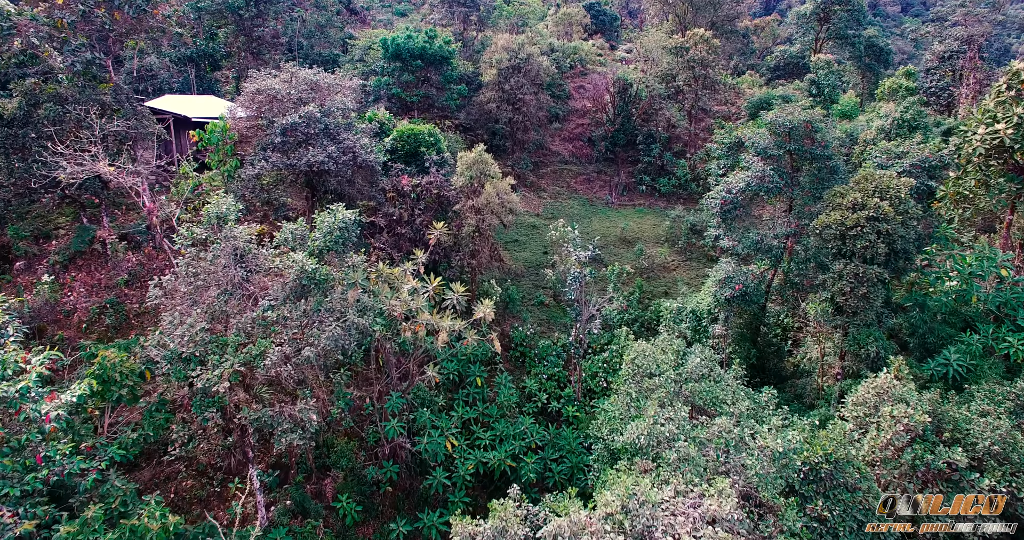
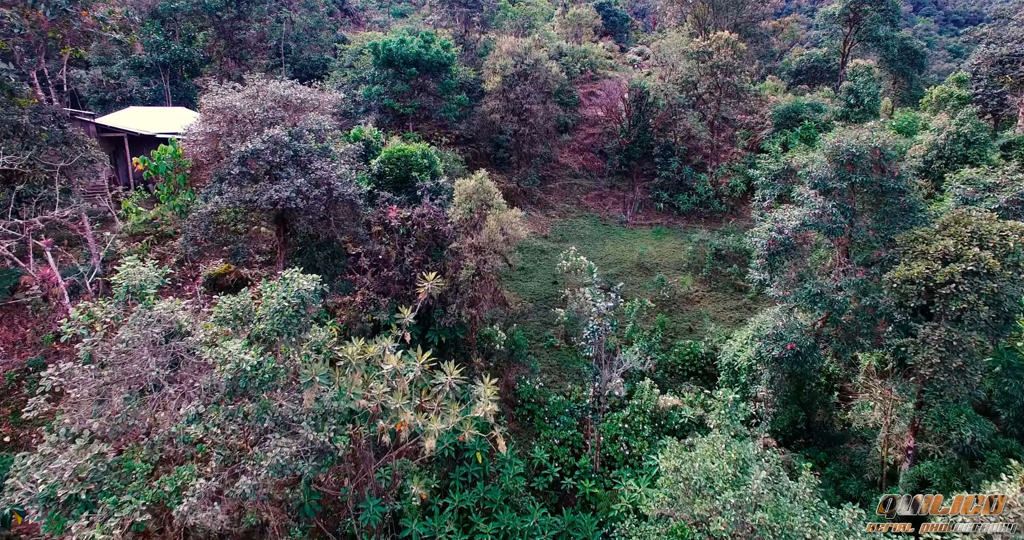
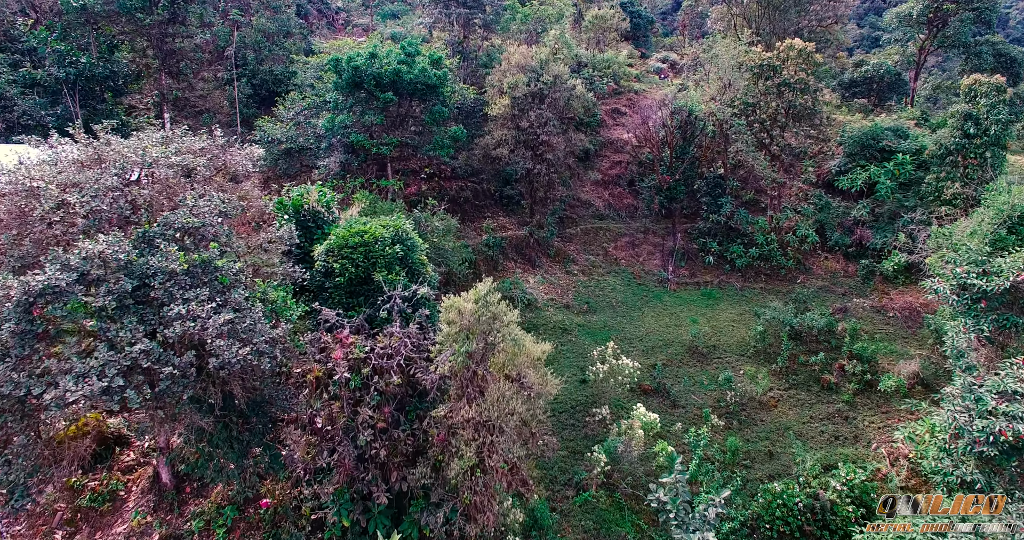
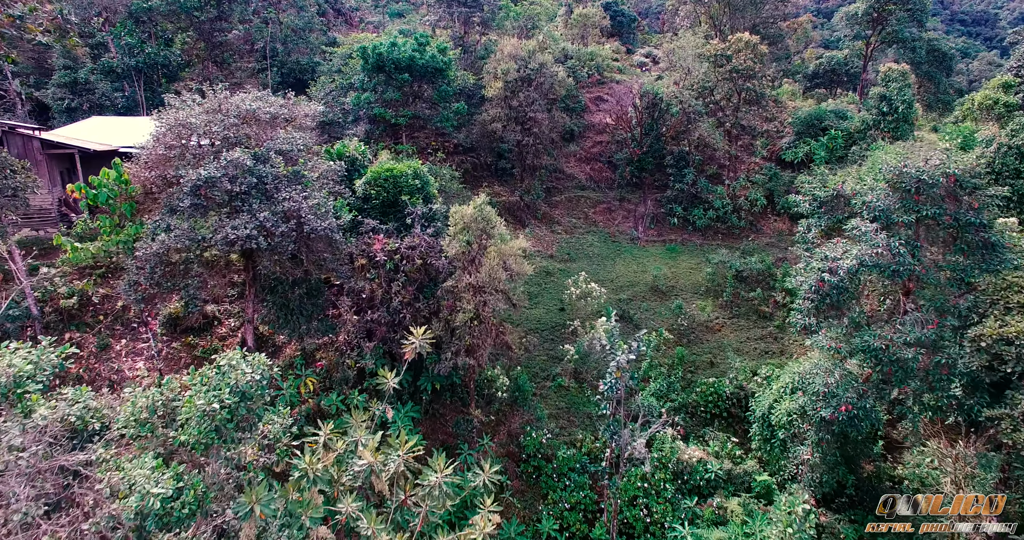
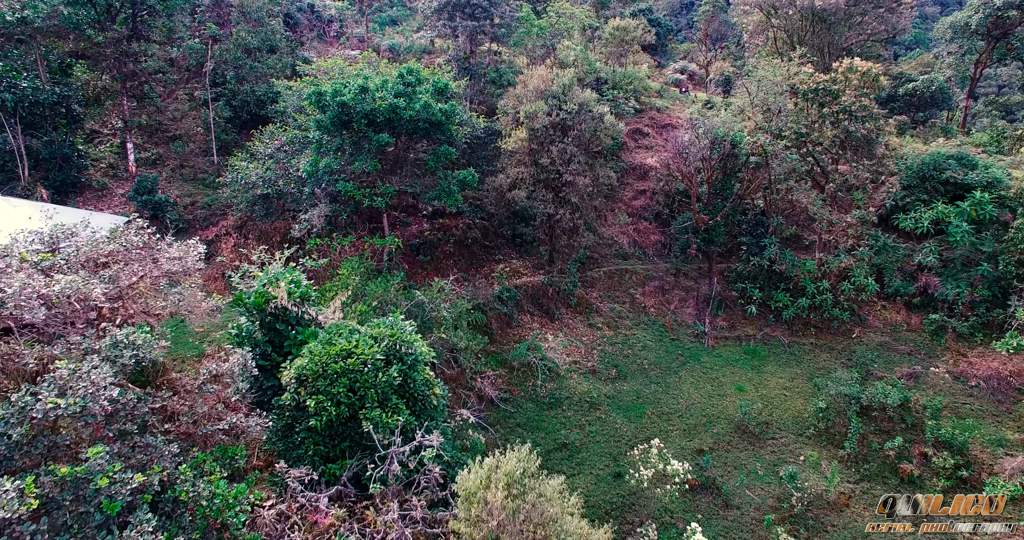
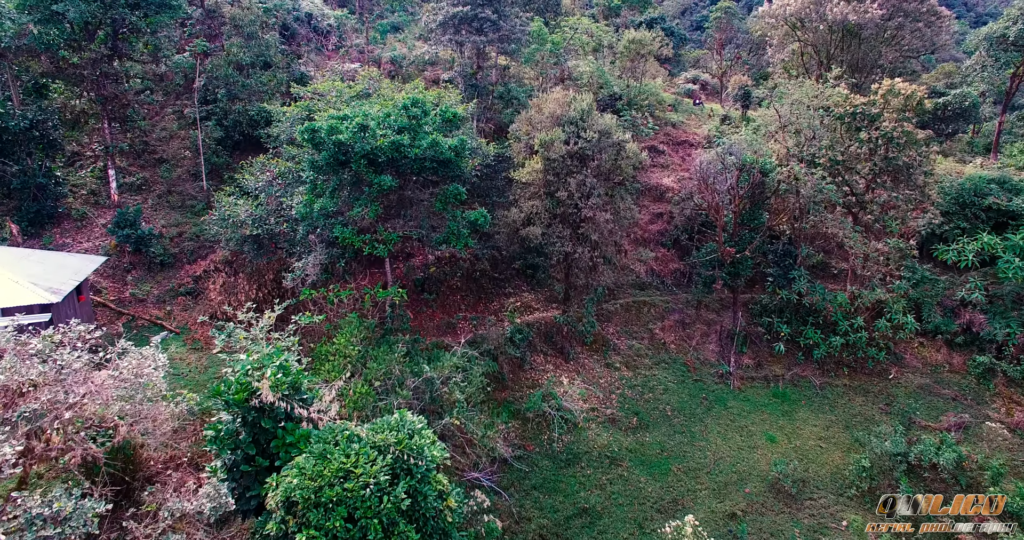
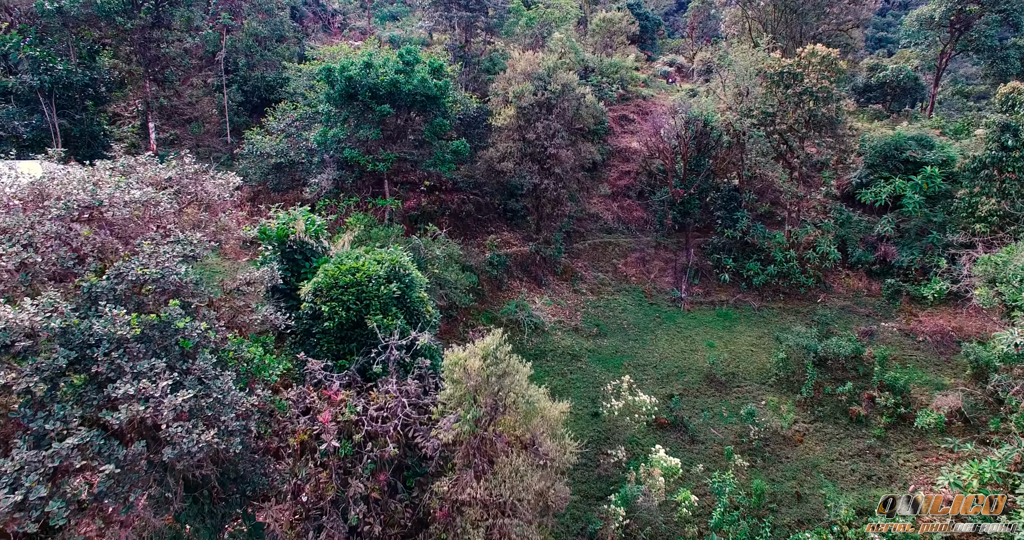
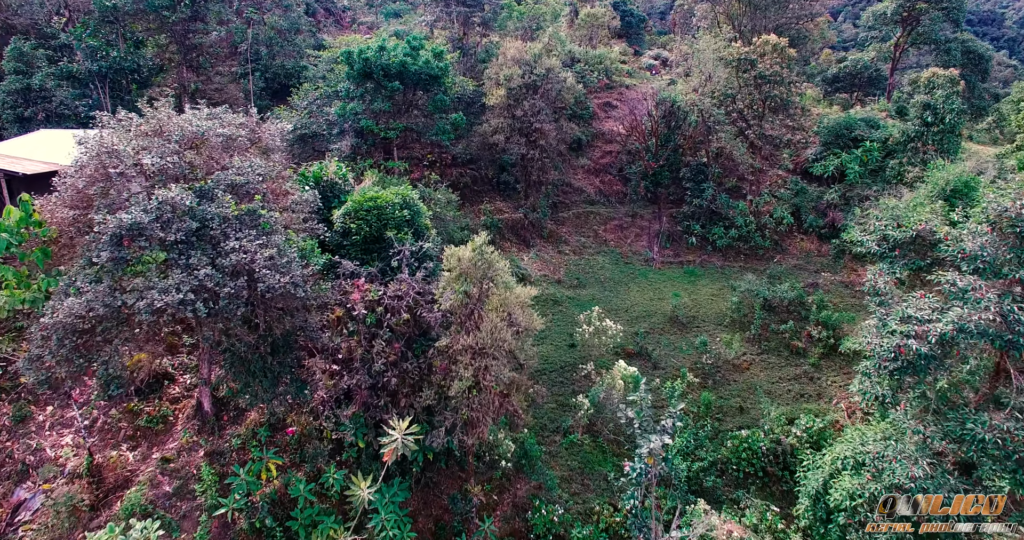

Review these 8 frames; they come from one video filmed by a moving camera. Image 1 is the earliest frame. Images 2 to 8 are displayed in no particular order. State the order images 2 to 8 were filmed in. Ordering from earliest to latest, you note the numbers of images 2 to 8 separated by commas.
2, 4, 8, 3, 7, 5, 6
